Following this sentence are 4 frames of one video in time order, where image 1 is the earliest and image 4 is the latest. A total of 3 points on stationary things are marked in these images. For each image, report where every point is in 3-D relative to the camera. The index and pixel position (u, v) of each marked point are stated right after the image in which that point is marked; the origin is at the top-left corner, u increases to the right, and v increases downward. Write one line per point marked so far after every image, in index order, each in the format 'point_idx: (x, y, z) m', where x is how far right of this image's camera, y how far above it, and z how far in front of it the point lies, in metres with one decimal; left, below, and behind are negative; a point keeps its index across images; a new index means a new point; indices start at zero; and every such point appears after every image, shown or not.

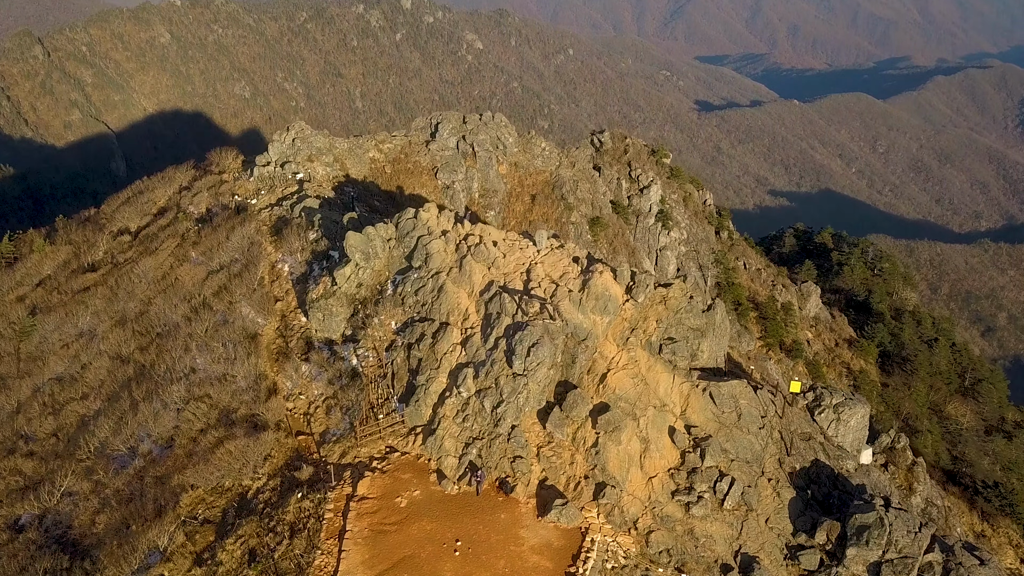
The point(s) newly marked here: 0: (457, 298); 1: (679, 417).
0: (-1.4, -0.2, +19.6) m
1: (+3.7, -2.9, +17.8) m
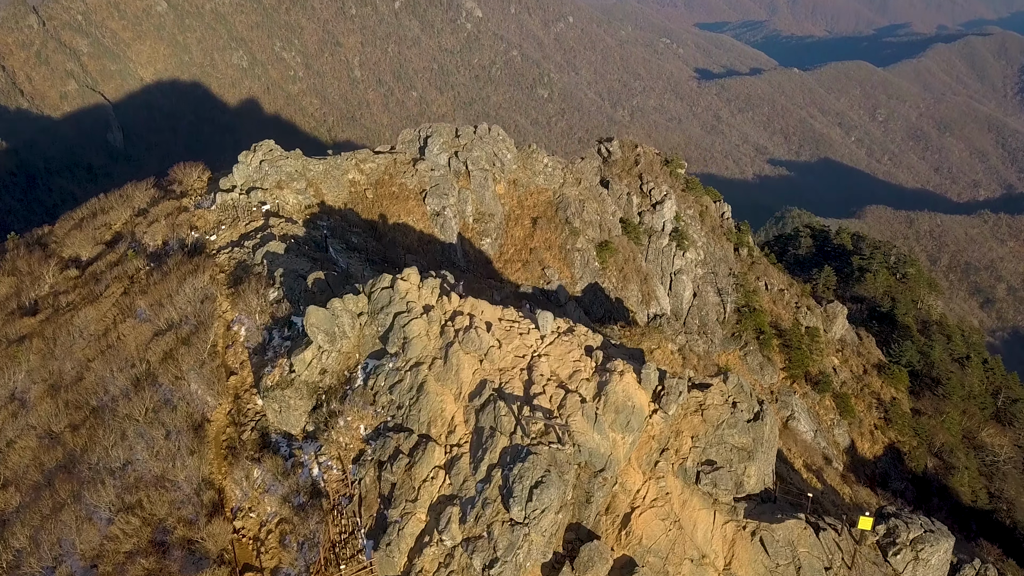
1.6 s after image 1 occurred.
0: (-1.4, -2.3, +15.7) m
1: (+3.7, -5.0, +14.0) m
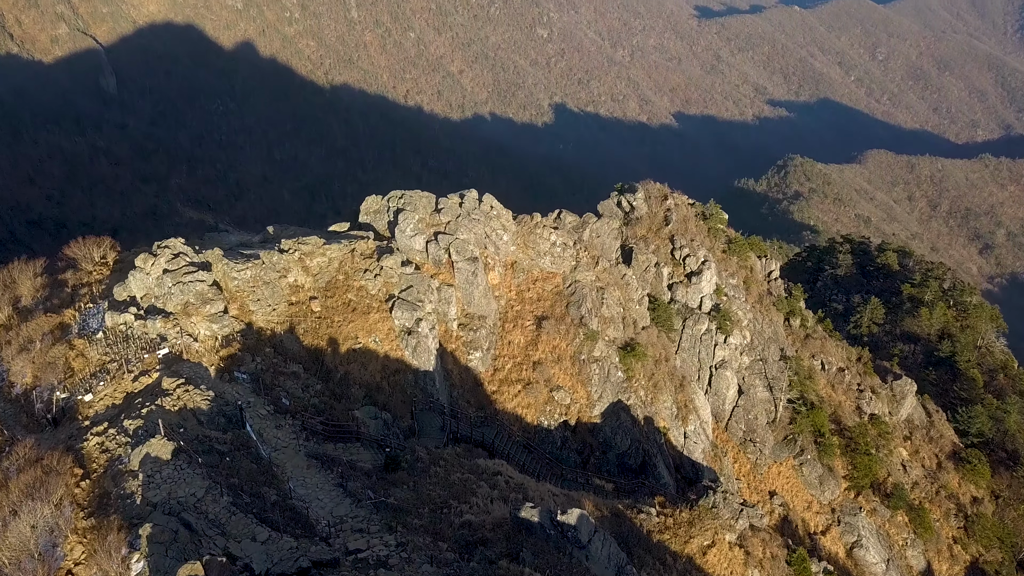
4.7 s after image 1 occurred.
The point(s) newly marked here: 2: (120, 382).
0: (-1.5, -7.2, +8.2) m
1: (+3.6, -10.1, +6.7) m
2: (-9.2, -2.3, +18.5) m
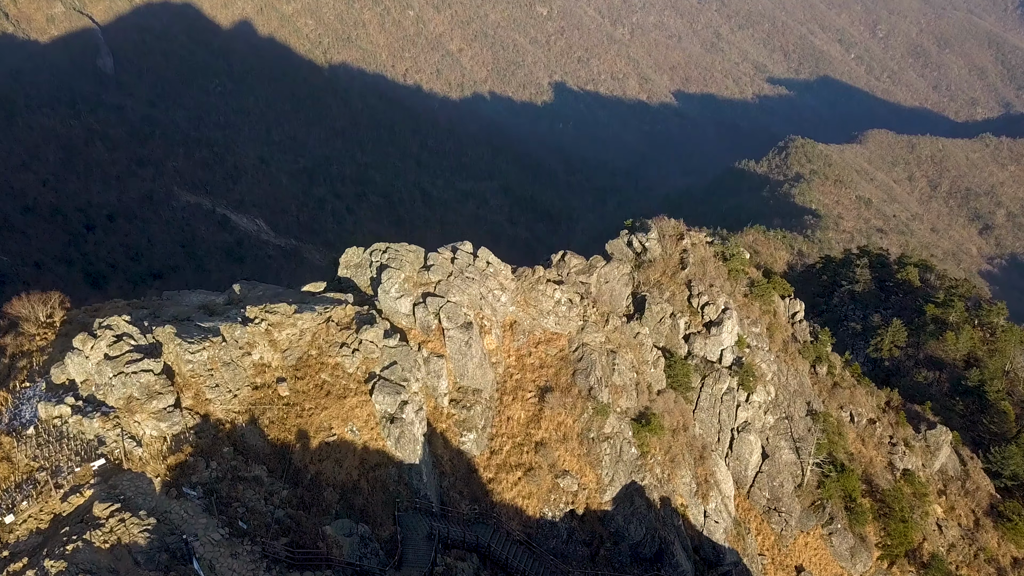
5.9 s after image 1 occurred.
0: (-1.5, -9.5, +5.4) m
1: (+3.6, -12.4, +3.9) m
2: (-9.2, -4.3, +15.6) m
